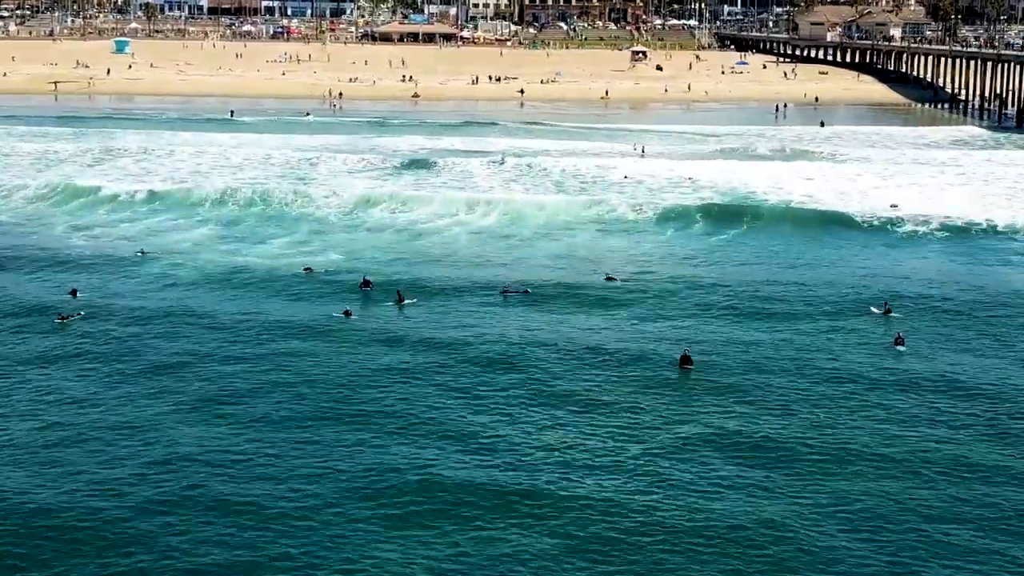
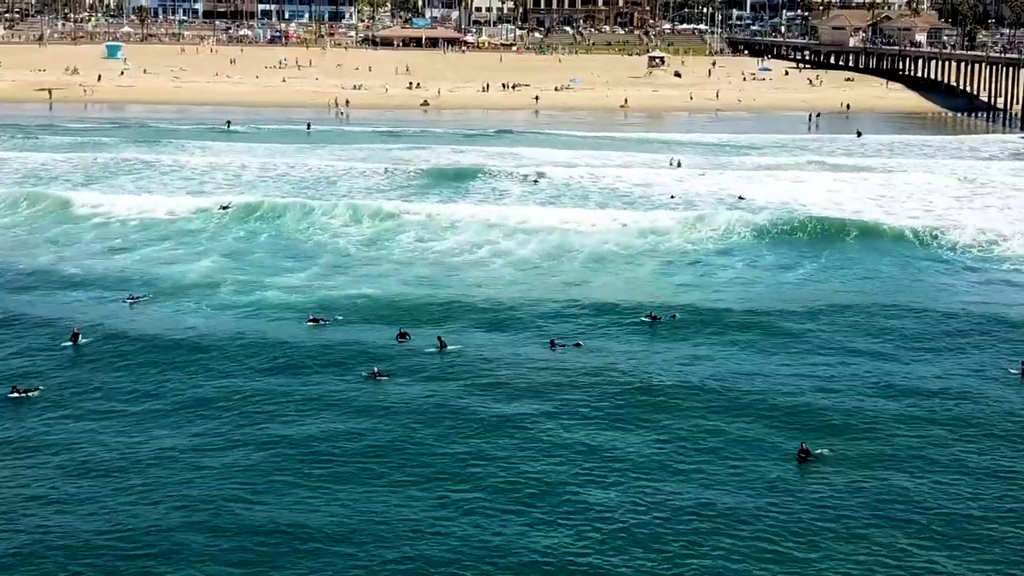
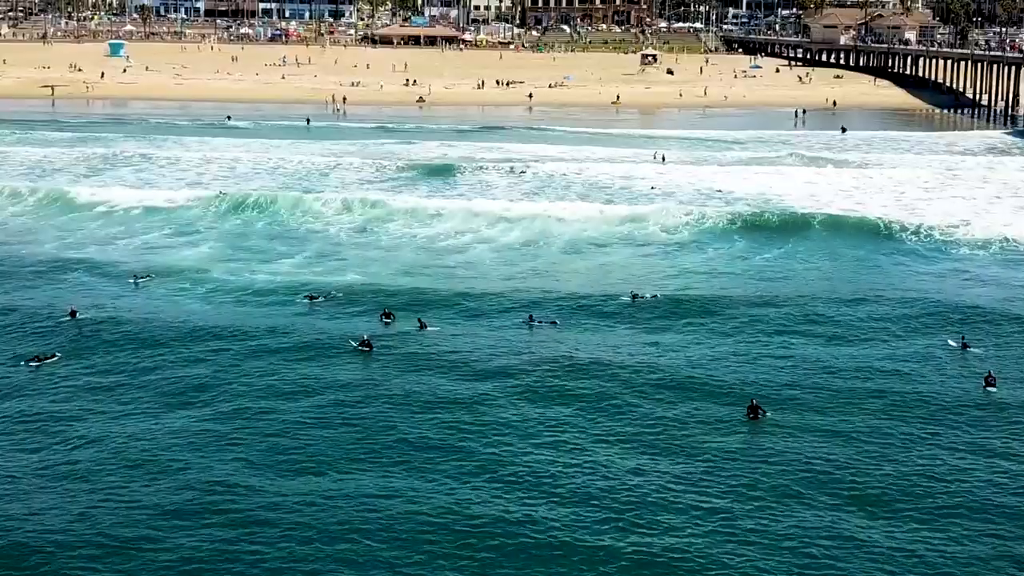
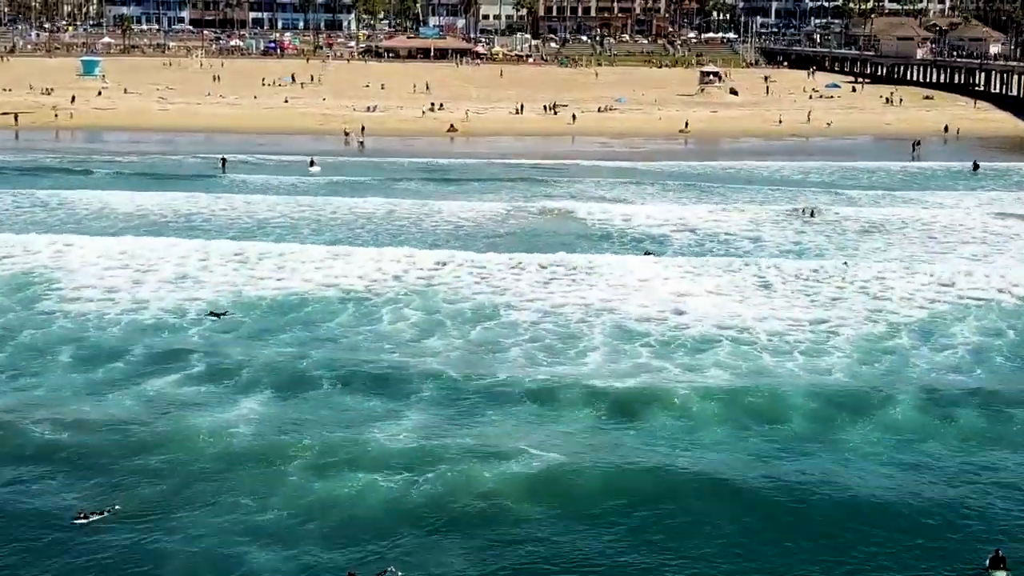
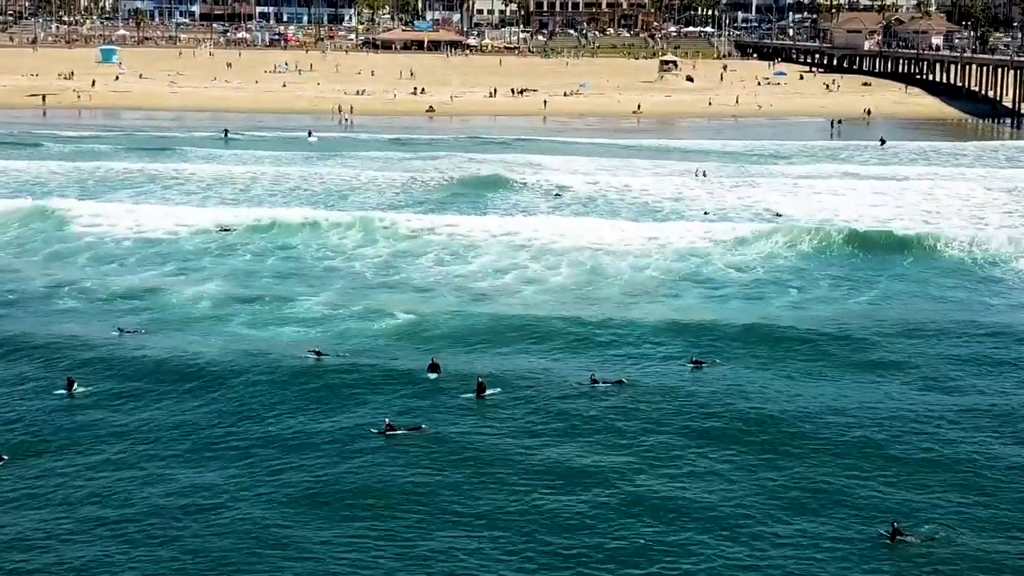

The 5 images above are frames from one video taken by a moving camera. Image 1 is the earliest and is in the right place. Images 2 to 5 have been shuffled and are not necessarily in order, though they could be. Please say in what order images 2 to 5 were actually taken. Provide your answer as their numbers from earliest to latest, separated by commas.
3, 2, 5, 4
